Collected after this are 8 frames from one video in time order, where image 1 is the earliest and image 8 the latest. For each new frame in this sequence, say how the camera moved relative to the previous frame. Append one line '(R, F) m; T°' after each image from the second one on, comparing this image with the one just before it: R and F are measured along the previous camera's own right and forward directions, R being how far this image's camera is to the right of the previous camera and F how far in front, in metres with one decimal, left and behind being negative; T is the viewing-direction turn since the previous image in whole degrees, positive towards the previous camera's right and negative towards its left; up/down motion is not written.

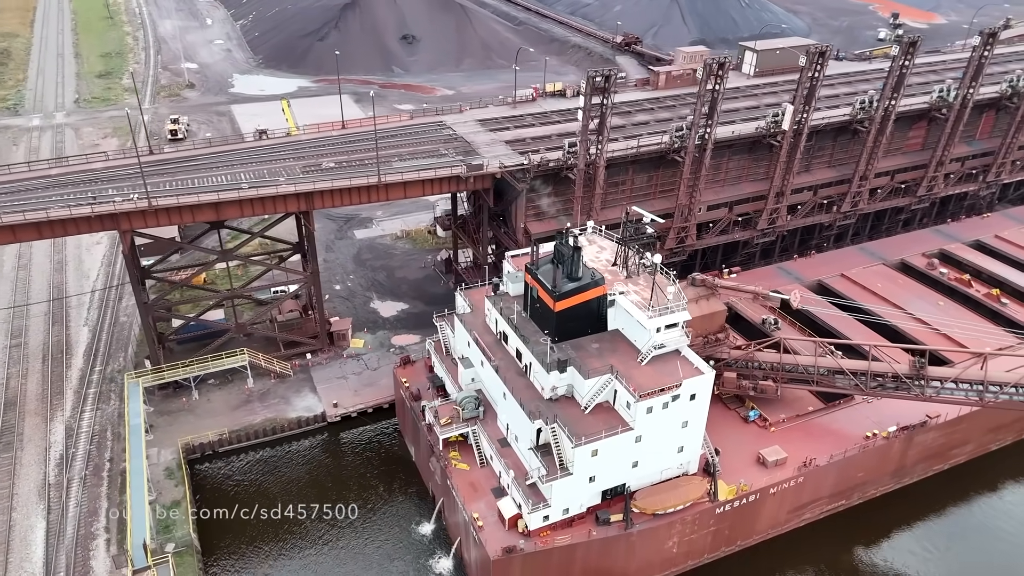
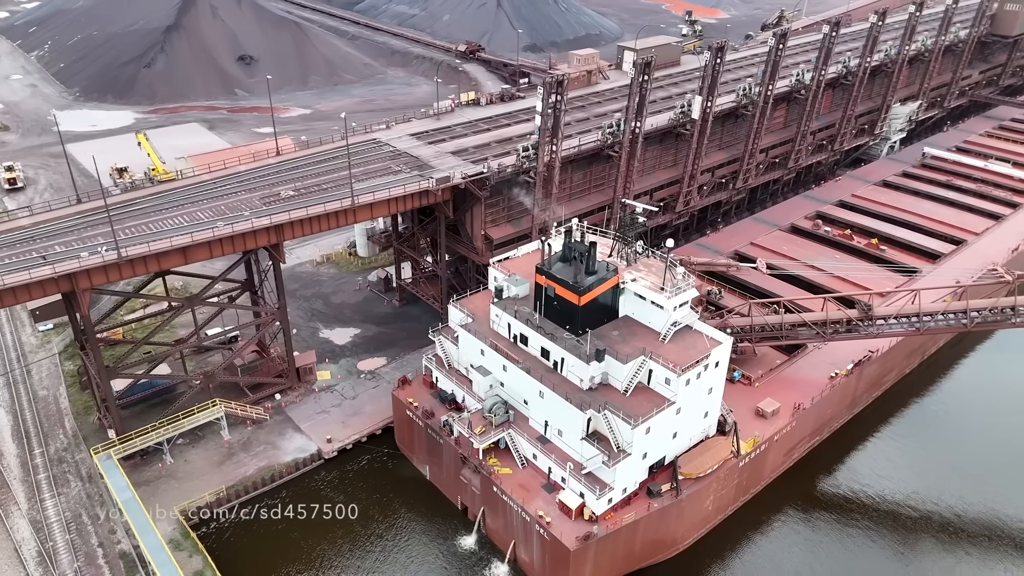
(-8.7, +0.2) m; +14°
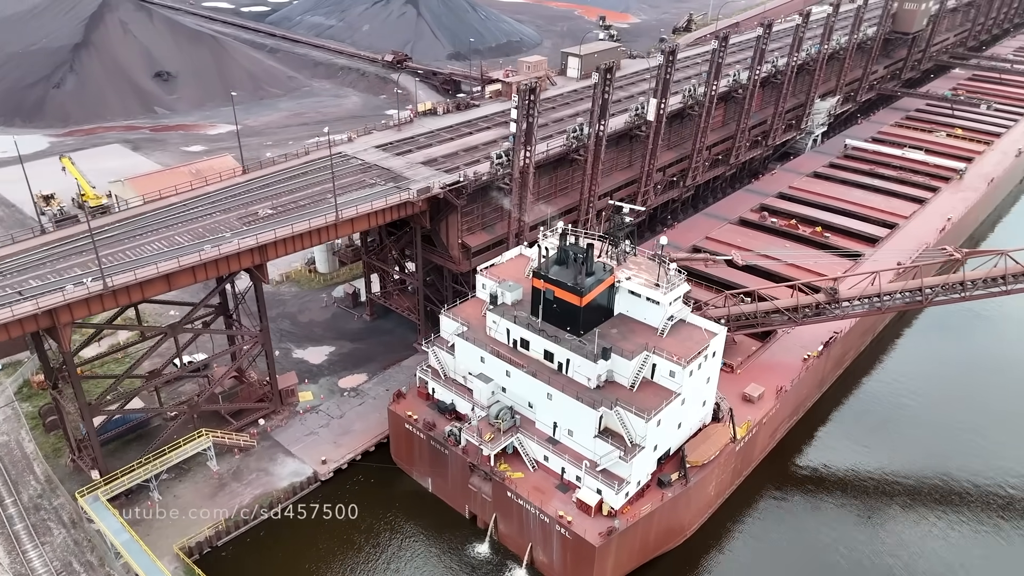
(-3.7, -0.1) m; +6°
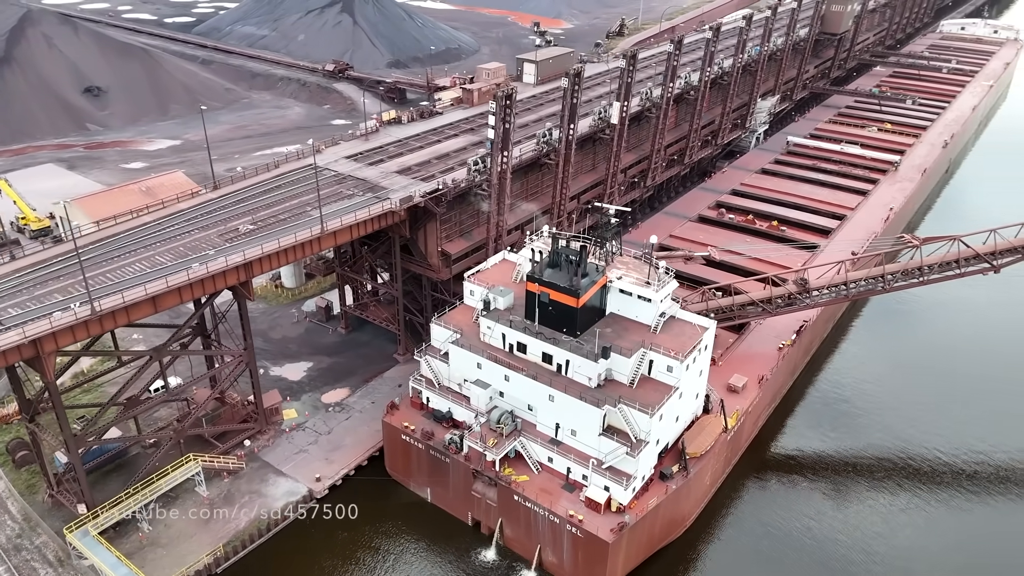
(-2.8, -0.1) m; +5°
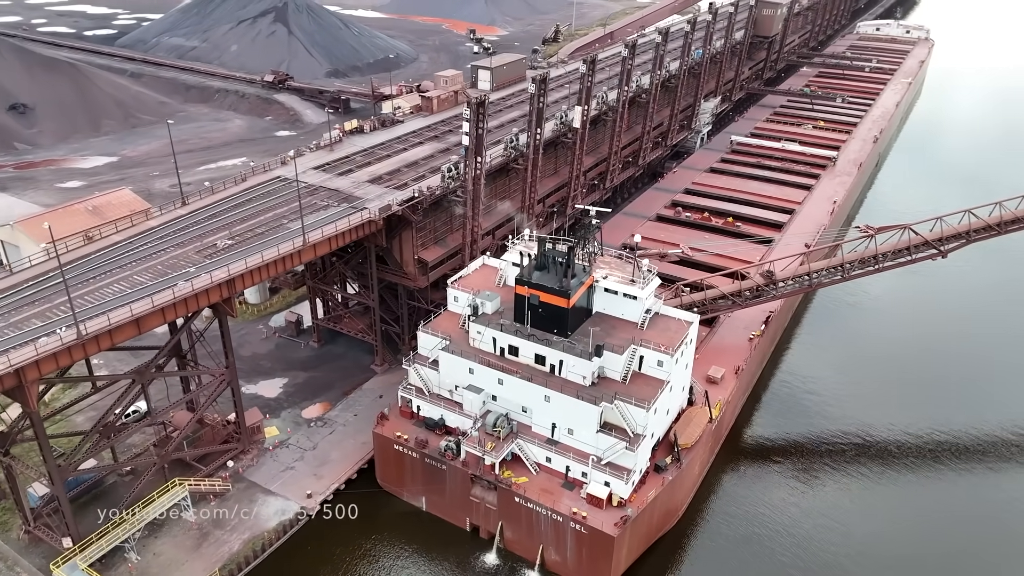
(-2.5, -0.2) m; +5°
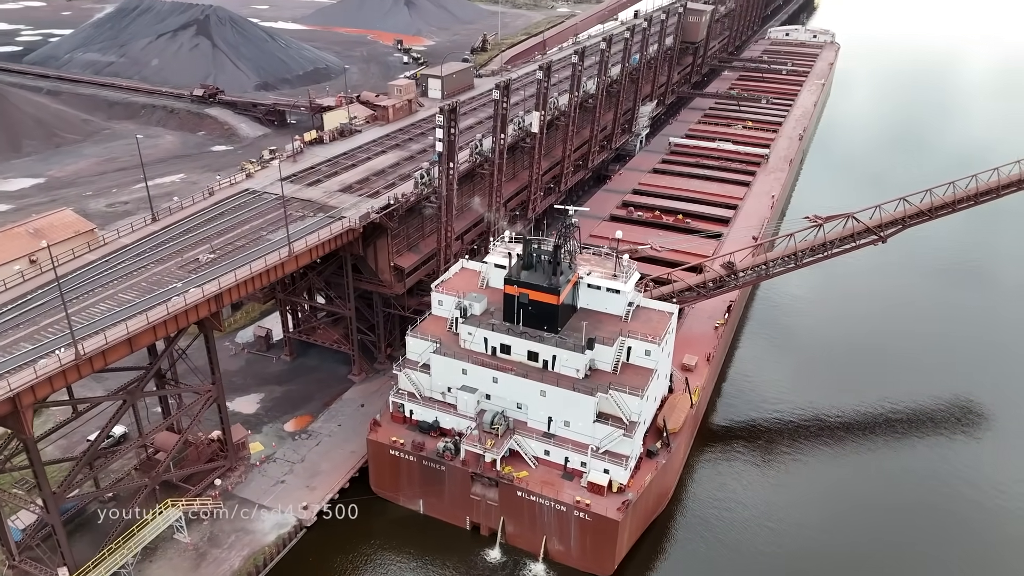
(-3.1, -0.7) m; +6°
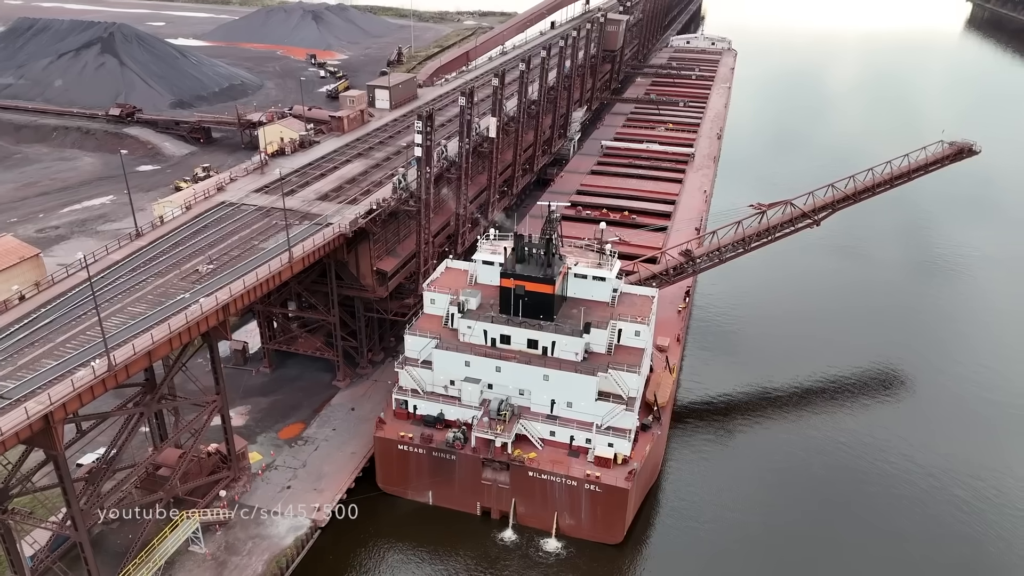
(-4.4, -1.7) m; +7°
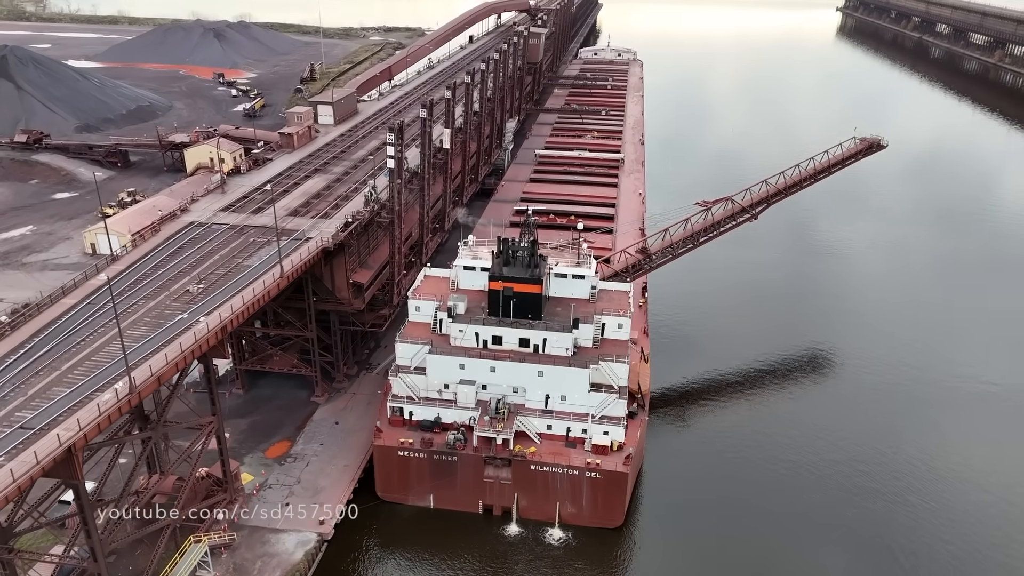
(-4.2, -1.1) m; +7°
